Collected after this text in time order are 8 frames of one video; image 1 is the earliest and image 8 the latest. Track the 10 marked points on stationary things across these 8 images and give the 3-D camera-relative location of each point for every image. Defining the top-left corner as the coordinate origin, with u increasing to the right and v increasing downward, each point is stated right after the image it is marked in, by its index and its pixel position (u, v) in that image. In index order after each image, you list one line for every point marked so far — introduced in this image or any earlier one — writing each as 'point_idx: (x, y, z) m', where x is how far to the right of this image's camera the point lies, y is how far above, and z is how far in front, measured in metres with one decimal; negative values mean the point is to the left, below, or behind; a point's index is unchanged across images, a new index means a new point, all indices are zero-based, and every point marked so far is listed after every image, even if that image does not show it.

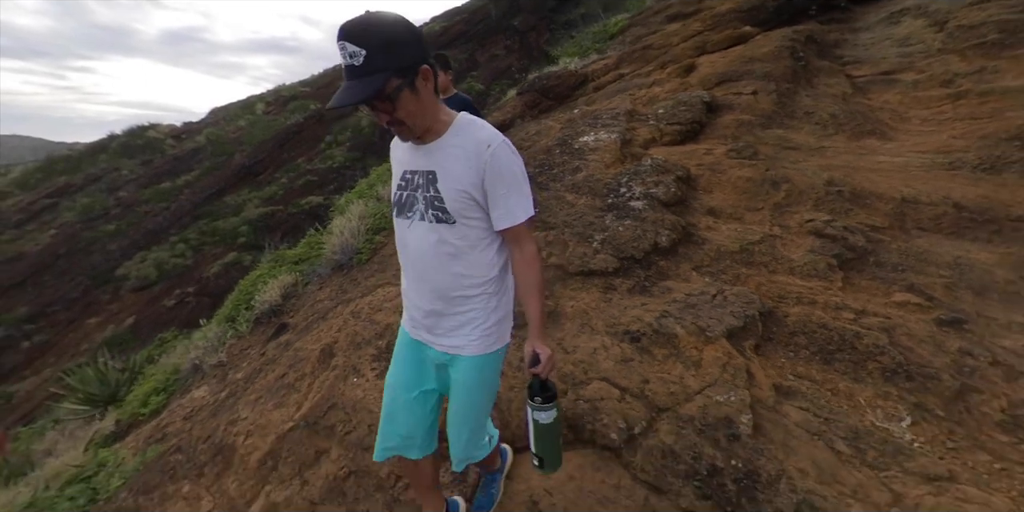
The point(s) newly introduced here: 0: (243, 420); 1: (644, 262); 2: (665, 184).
0: (-2.3, -1.4, +3.4) m
1: (+1.3, 0.0, +3.5) m
2: (+1.7, +0.8, +4.2) m
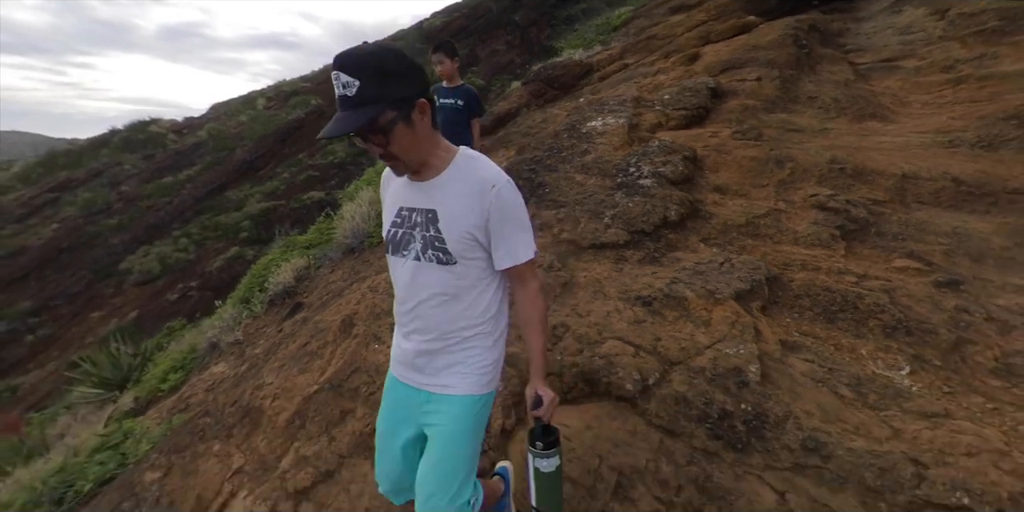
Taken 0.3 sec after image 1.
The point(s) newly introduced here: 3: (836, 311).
0: (-2.2, -1.2, +3.5) m
1: (+1.4, +0.2, +3.7) m
2: (+1.8, +1.0, +4.3) m
3: (+2.2, -0.4, +2.7) m
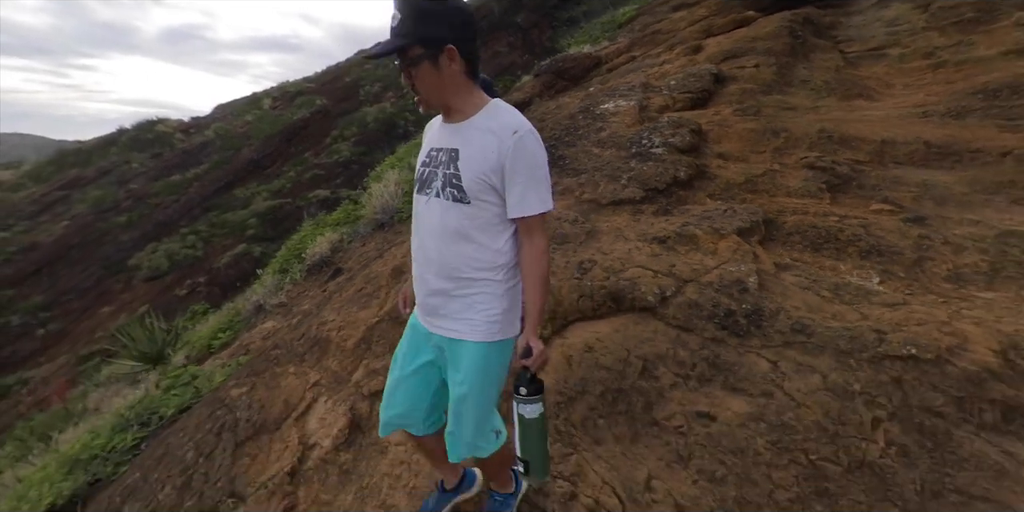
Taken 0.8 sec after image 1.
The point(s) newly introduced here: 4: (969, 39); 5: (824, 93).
0: (-1.8, -0.7, +4.0) m
1: (+1.7, +0.7, +4.2) m
2: (+2.1, +1.5, +4.9) m
3: (+2.6, +0.1, +3.2) m
4: (+7.0, +3.3, +5.9) m
5: (+4.7, +2.4, +5.8) m
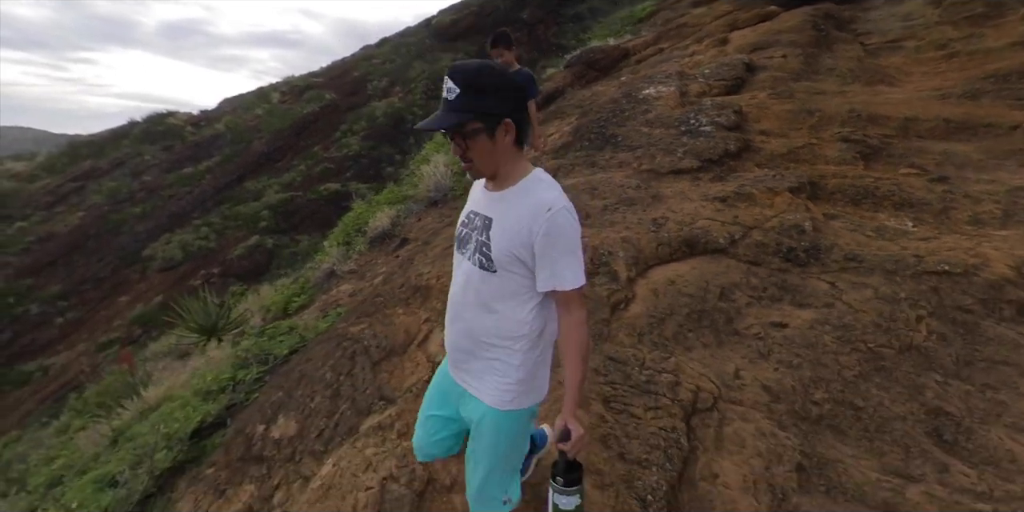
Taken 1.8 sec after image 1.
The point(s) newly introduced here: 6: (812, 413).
0: (-1.0, -0.2, +4.6) m
1: (+2.6, +1.2, +4.8) m
2: (+3.0, +2.0, +5.4) m
3: (+3.4, +0.6, +3.8) m
4: (+7.9, +3.8, +6.5) m
5: (+5.6, +2.9, +6.3) m
6: (+1.9, -1.0, +2.5) m
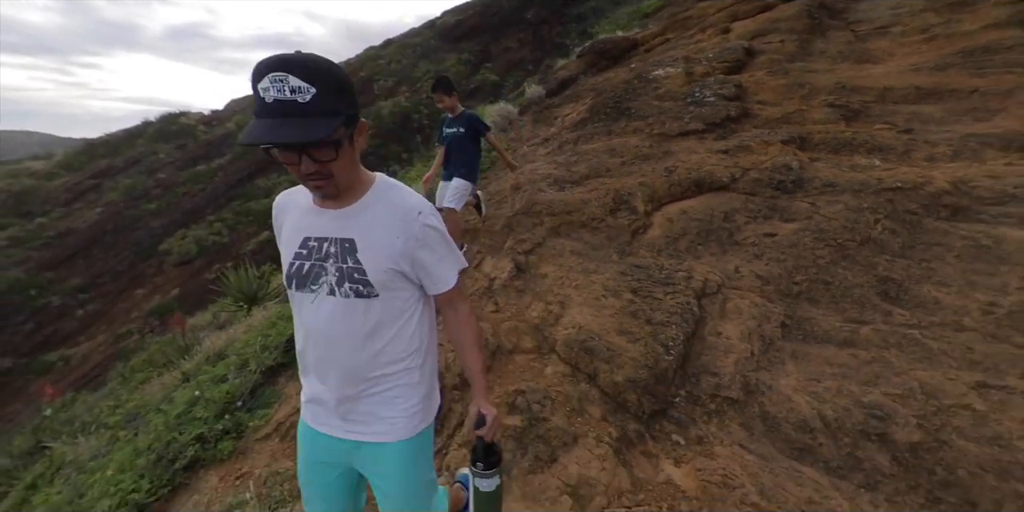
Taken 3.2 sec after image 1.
0: (-0.5, +0.5, +5.4) m
1: (+3.0, +1.9, +5.6) m
2: (+3.5, +2.7, +6.2) m
3: (+3.9, +1.3, +4.6) m
4: (+8.4, +4.5, +7.3) m
5: (+6.0, +3.6, +7.1) m
6: (+2.4, -0.3, +3.3) m
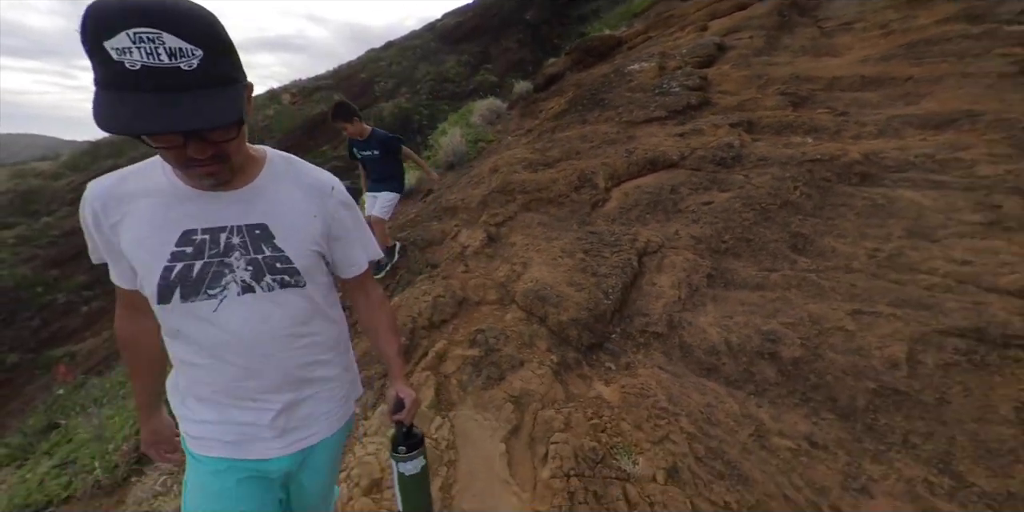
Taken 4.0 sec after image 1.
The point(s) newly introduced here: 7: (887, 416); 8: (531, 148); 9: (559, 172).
0: (-0.9, +0.9, +5.9) m
1: (+2.7, +2.3, +6.1) m
2: (+3.1, +3.1, +6.7) m
3: (+3.5, +1.7, +5.1) m
4: (+8.0, +4.9, +7.8) m
5: (+5.7, +4.0, +7.6) m
6: (+2.0, +0.1, +3.8) m
7: (+2.4, -1.0, +2.4) m
8: (+0.3, +1.9, +6.7) m
9: (+0.7, +1.2, +5.5) m
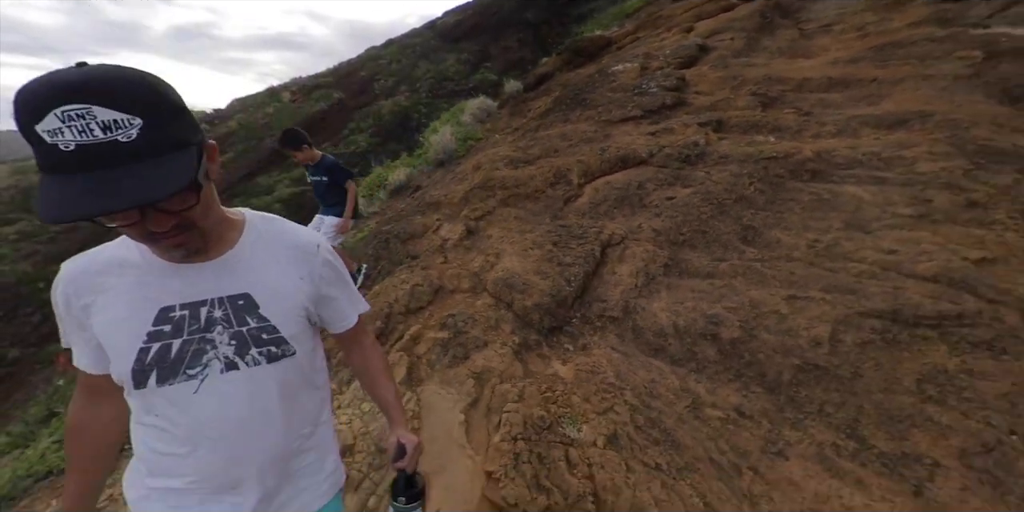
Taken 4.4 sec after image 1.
0: (-1.2, +1.0, +6.2) m
1: (+2.4, +2.4, +6.3) m
2: (+2.8, +3.2, +7.0) m
3: (+3.2, +1.8, +5.3) m
4: (+7.8, +5.0, +8.0) m
5: (+5.4, +4.1, +7.9) m
6: (+1.7, +0.2, +4.0) m
7: (+2.1, -0.9, +2.7) m
8: (0.0, +2.0, +7.0) m
9: (+0.4, +1.3, +5.7) m
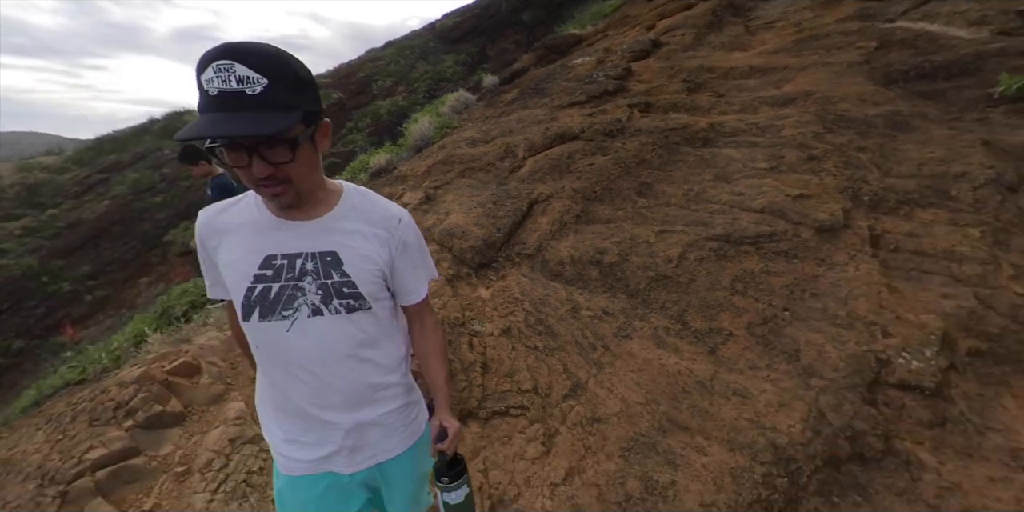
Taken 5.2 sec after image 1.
0: (-1.9, +1.6, +7.0) m
1: (+1.6, +2.9, +7.1) m
2: (+2.1, +3.8, +7.8) m
3: (+2.5, +2.4, +6.1) m
4: (+7.0, +5.6, +8.8) m
5: (+4.6, +4.7, +8.7) m
6: (+1.0, +0.8, +4.8) m
7: (+1.3, -0.3, +3.5) m
8: (-0.7, +2.5, +7.8) m
9: (-0.4, +1.9, +6.5) m
